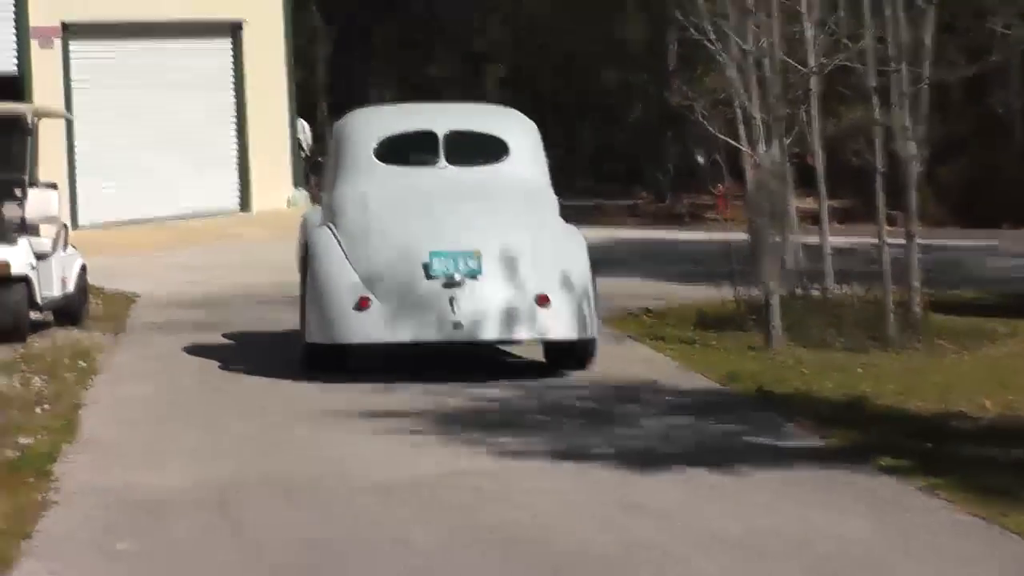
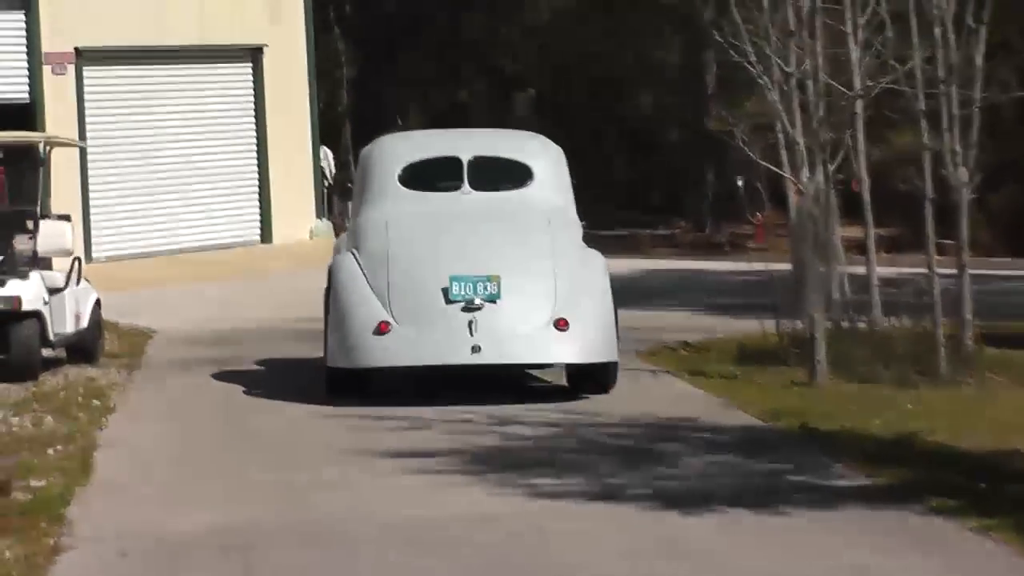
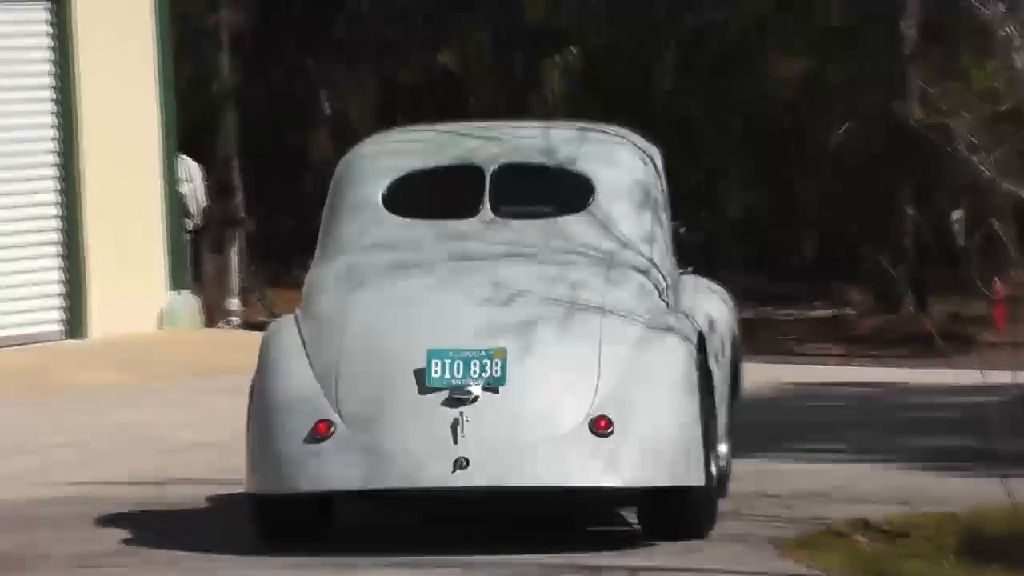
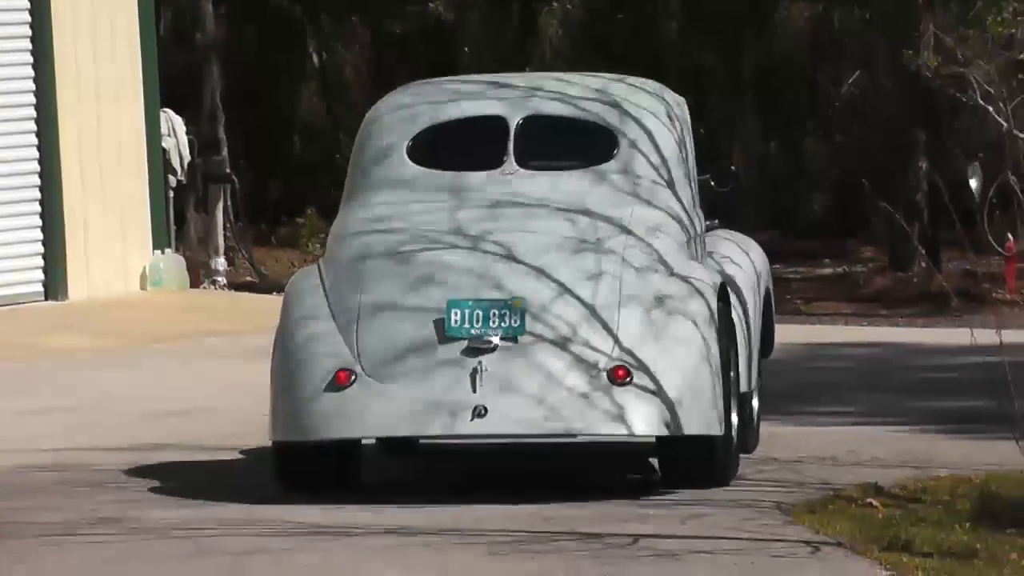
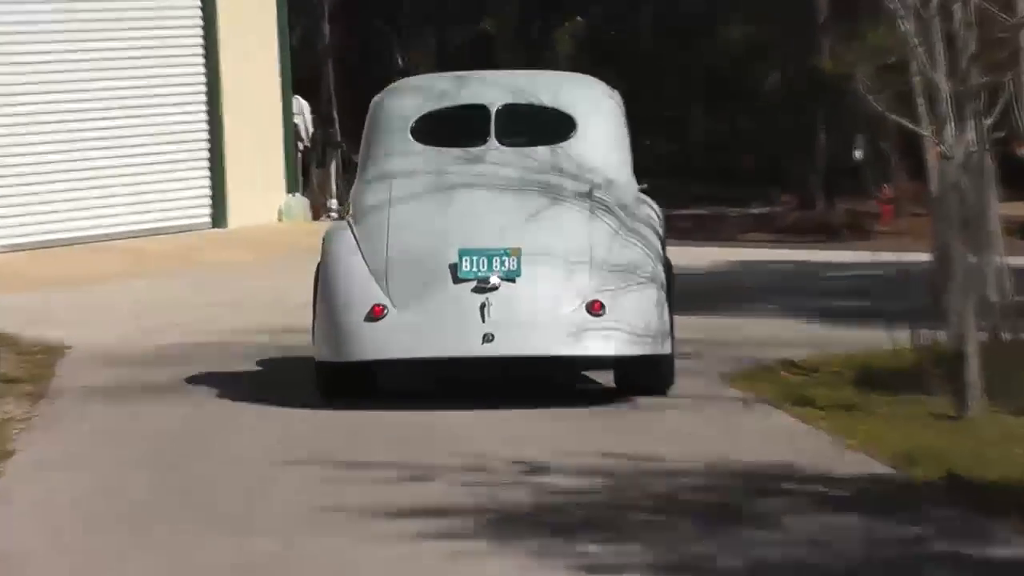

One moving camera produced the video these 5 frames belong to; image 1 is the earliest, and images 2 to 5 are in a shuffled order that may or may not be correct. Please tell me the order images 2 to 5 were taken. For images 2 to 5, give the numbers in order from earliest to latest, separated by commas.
2, 5, 3, 4
